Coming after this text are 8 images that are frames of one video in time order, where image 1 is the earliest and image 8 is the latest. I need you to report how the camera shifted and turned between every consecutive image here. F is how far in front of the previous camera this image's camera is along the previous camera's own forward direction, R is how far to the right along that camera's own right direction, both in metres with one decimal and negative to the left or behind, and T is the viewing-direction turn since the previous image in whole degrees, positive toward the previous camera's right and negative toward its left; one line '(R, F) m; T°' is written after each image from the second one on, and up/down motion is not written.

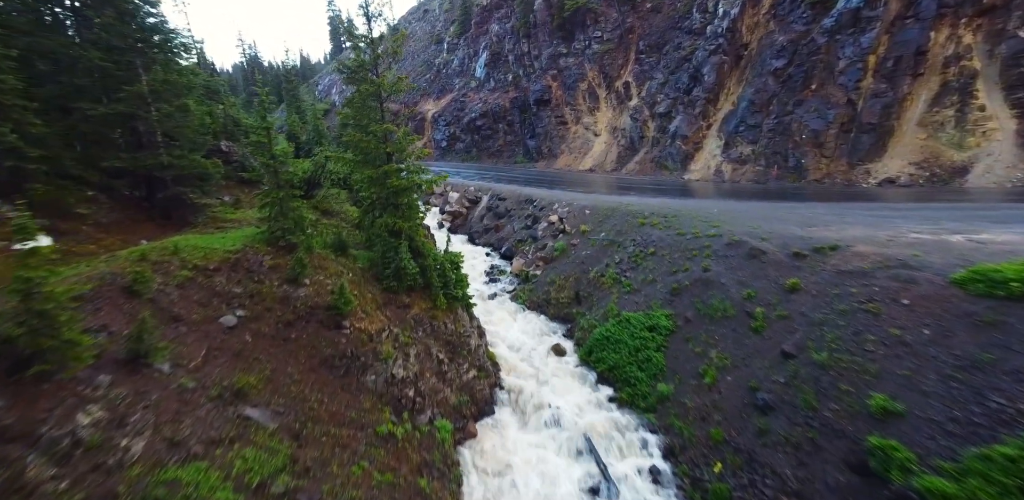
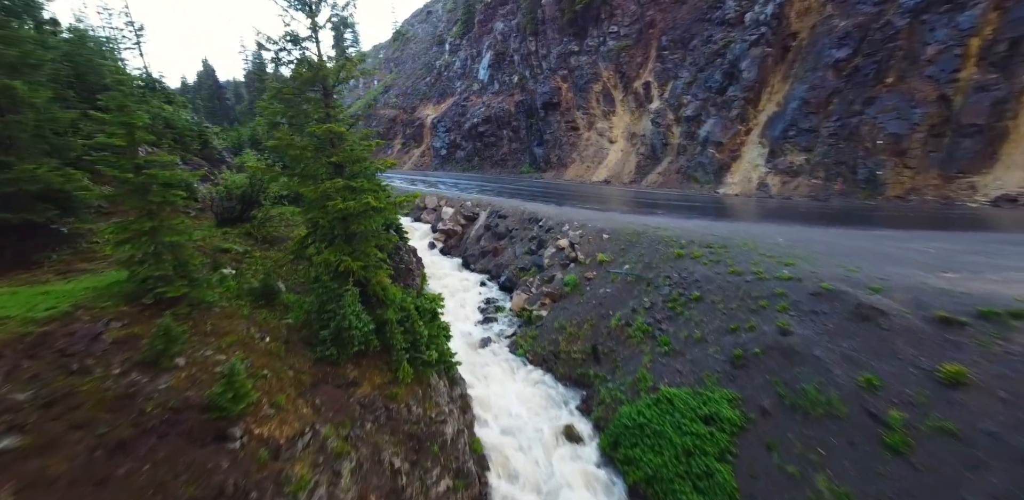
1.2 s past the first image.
(+0.3, +2.7) m; -1°
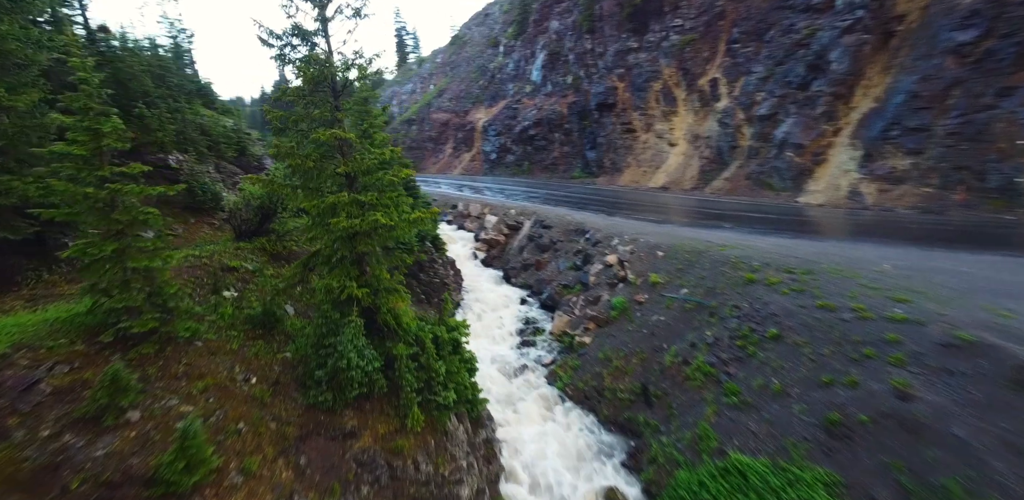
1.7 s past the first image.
(+0.2, +1.0) m; -8°
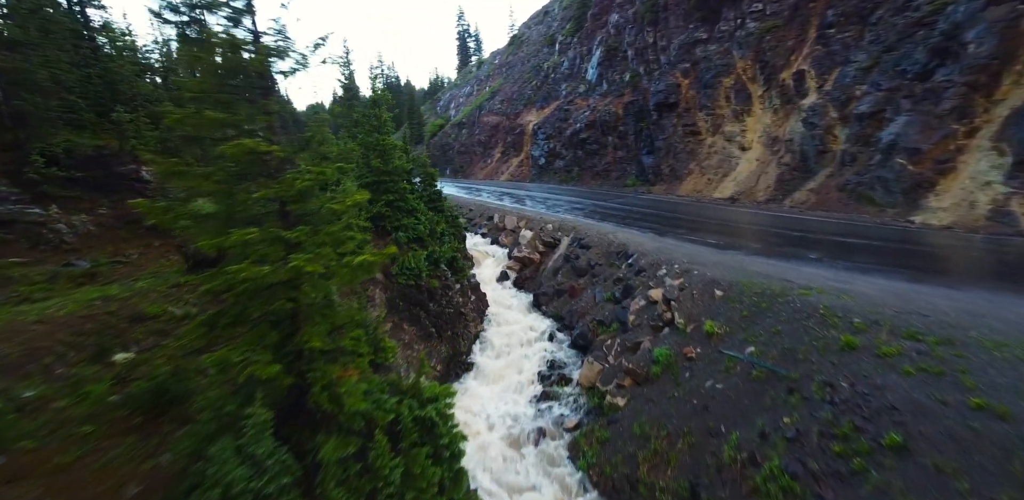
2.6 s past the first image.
(+0.7, +1.7) m; -8°
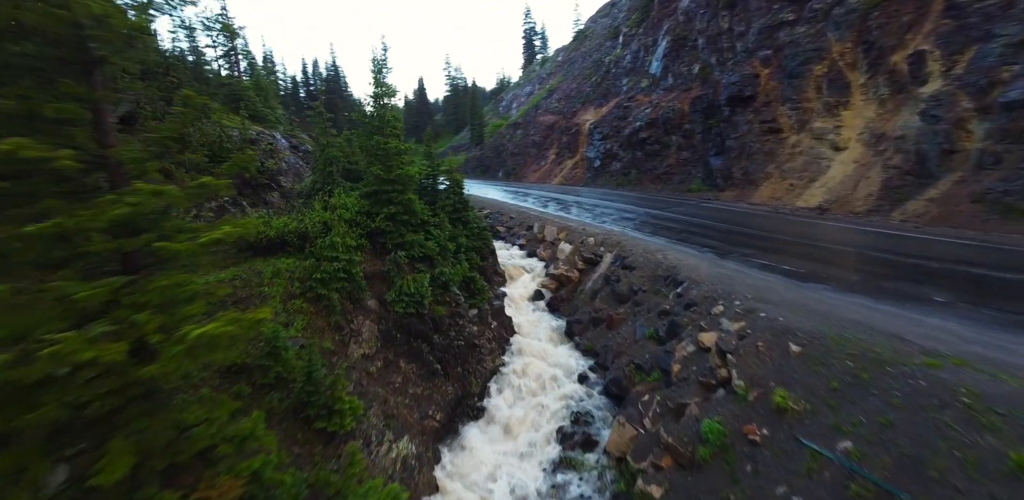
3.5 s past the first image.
(+0.8, +1.5) m; -9°
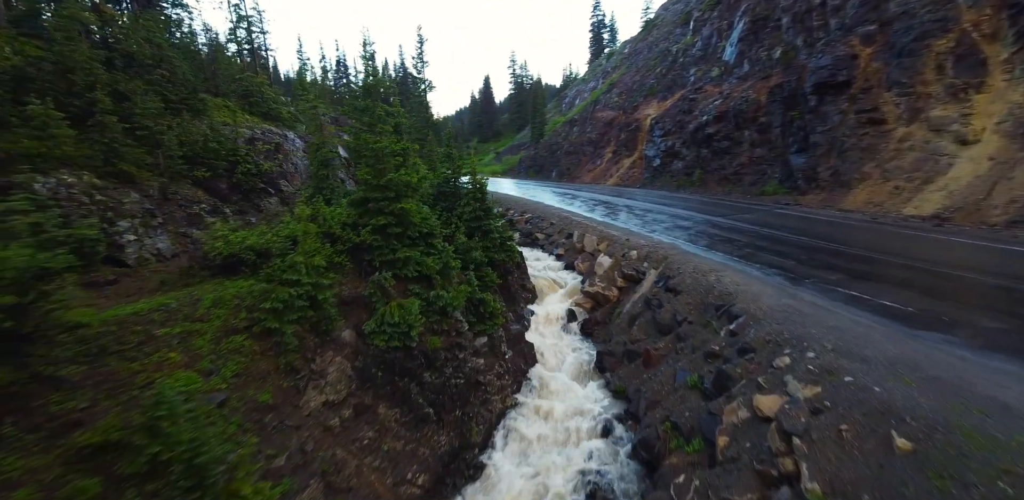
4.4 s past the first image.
(+0.9, +1.5) m; -9°
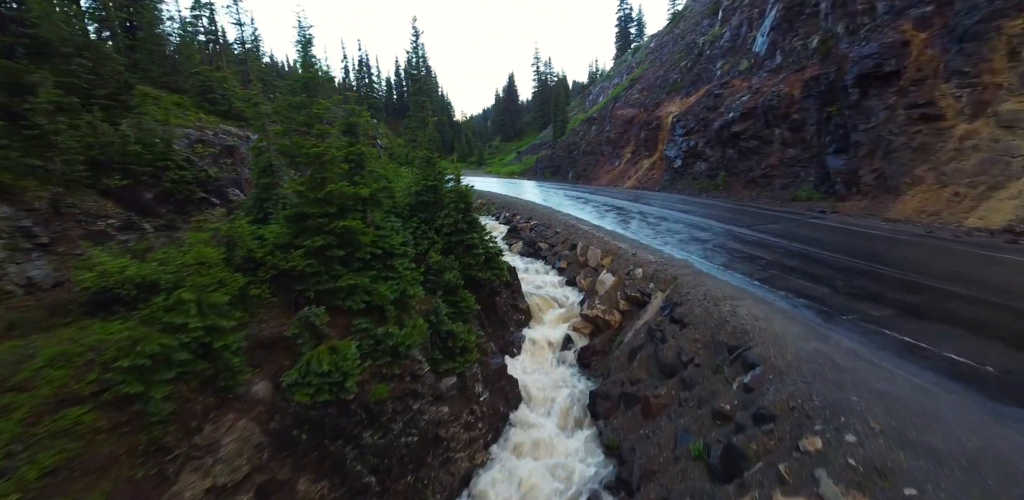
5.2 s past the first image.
(+1.0, +1.4) m; -3°
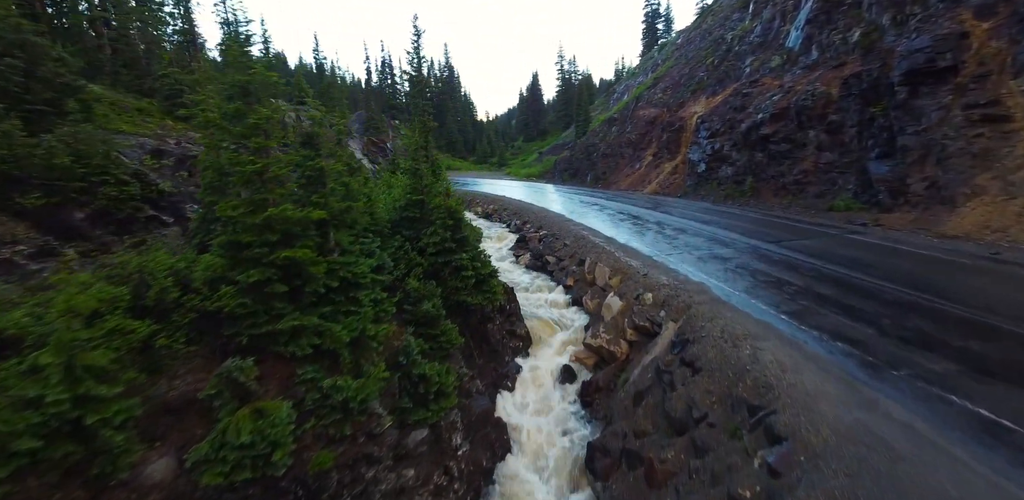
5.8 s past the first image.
(+0.6, +1.3) m; -3°
